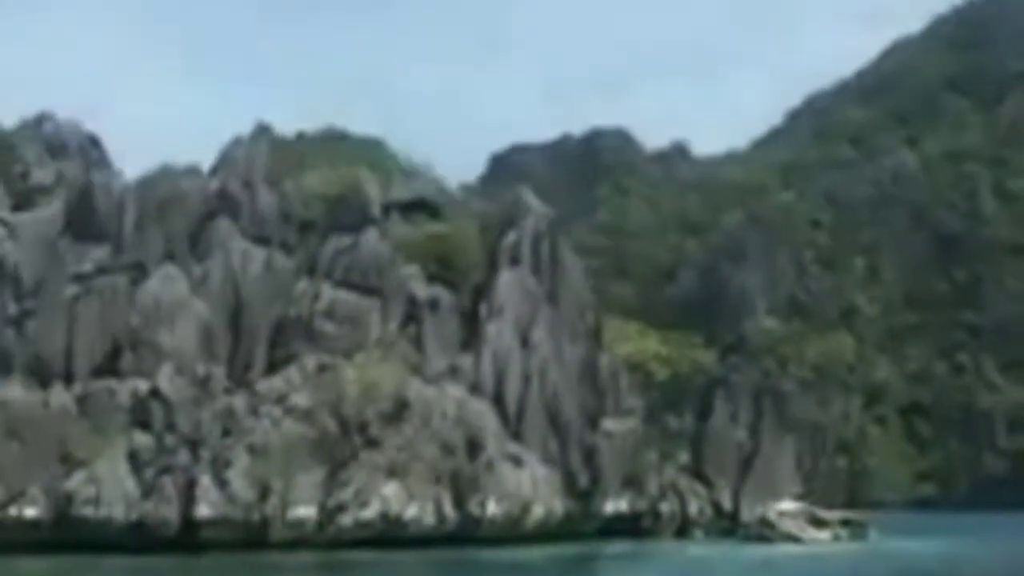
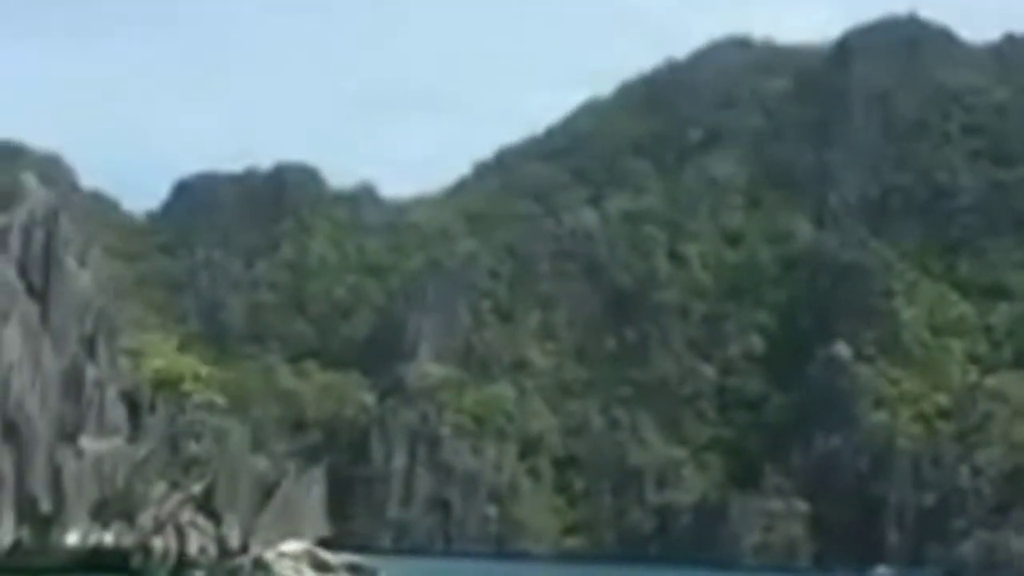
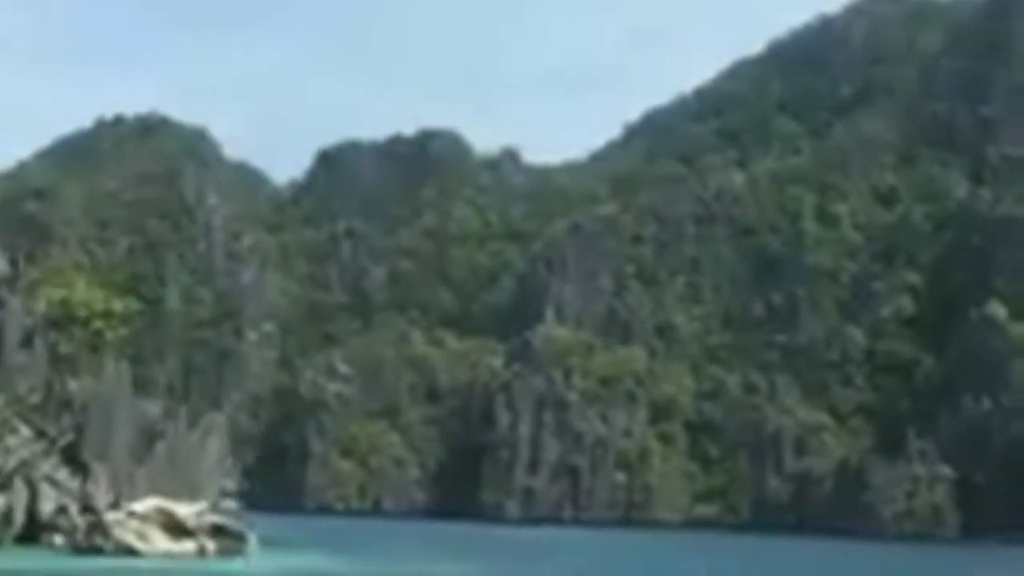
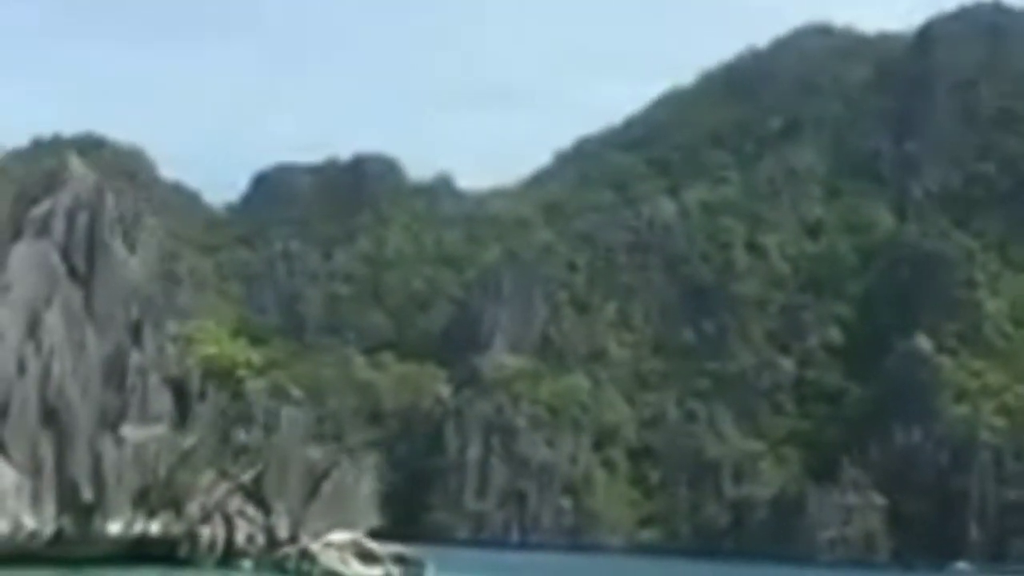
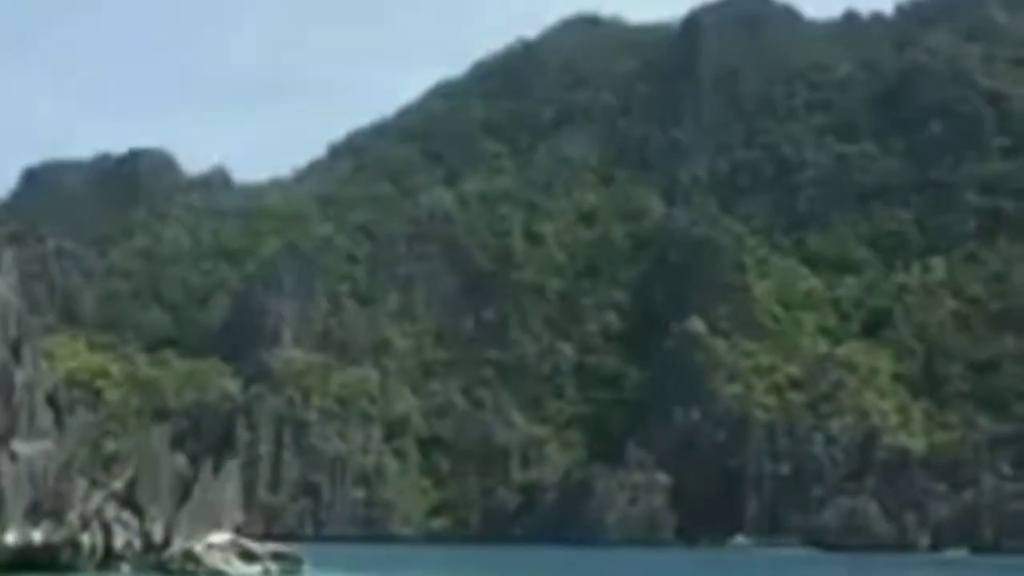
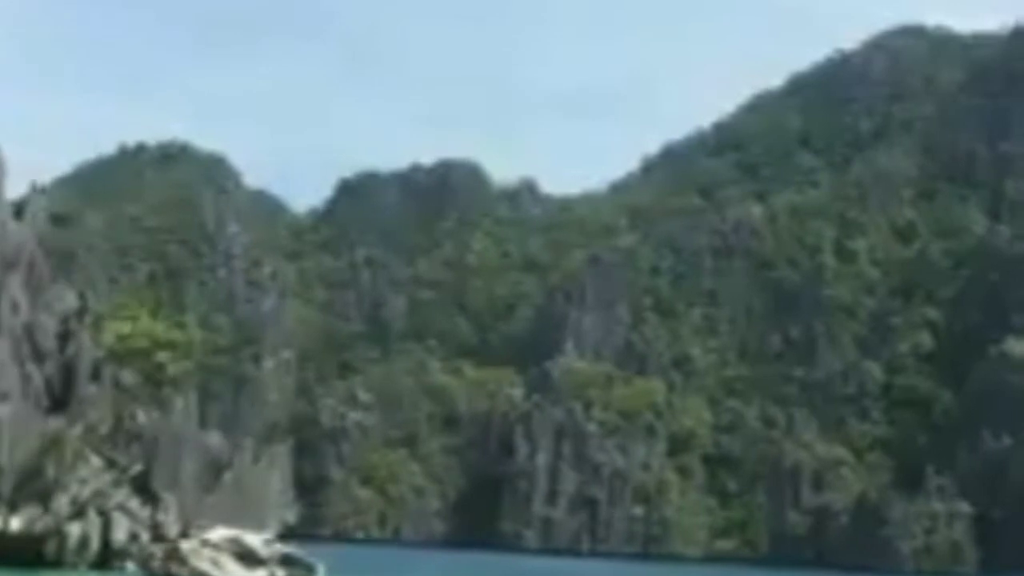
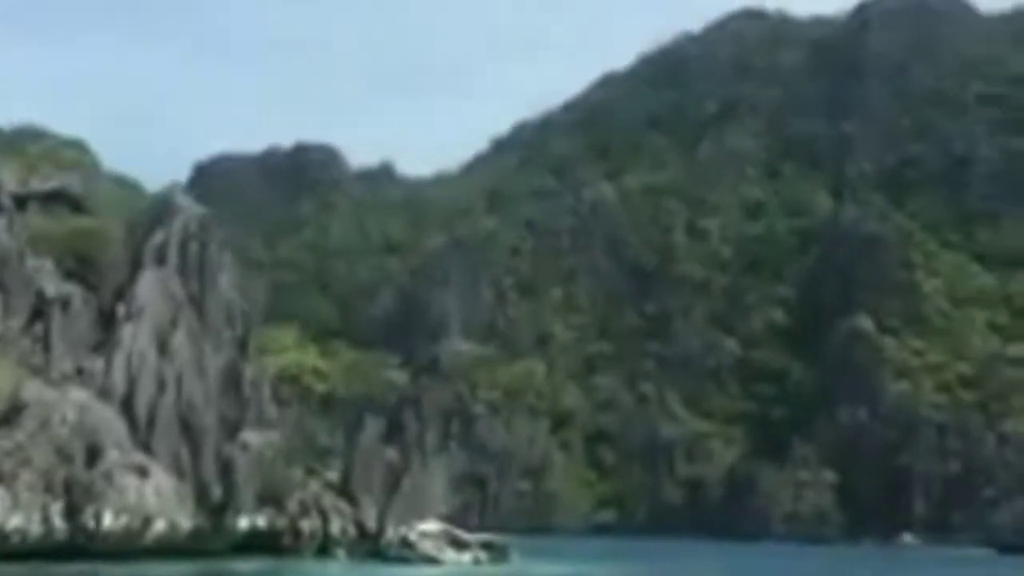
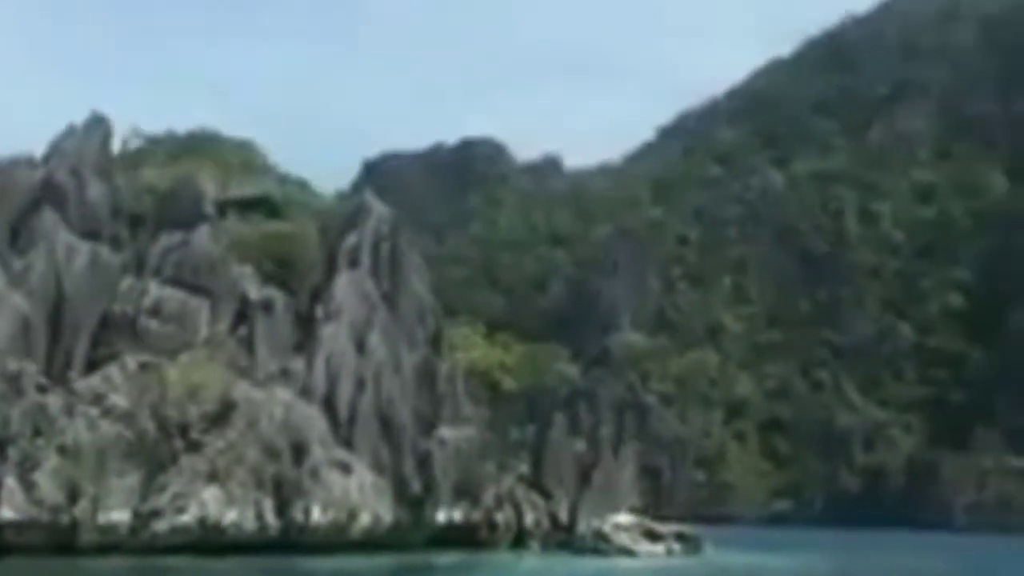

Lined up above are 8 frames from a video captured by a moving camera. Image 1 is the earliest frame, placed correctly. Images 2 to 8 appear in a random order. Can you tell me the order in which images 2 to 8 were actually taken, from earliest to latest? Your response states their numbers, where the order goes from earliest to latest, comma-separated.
8, 7, 5, 2, 4, 6, 3
